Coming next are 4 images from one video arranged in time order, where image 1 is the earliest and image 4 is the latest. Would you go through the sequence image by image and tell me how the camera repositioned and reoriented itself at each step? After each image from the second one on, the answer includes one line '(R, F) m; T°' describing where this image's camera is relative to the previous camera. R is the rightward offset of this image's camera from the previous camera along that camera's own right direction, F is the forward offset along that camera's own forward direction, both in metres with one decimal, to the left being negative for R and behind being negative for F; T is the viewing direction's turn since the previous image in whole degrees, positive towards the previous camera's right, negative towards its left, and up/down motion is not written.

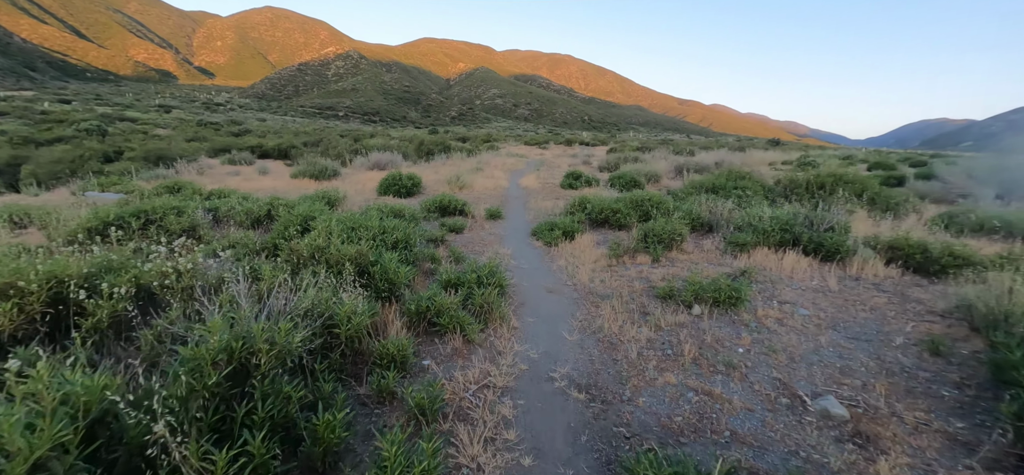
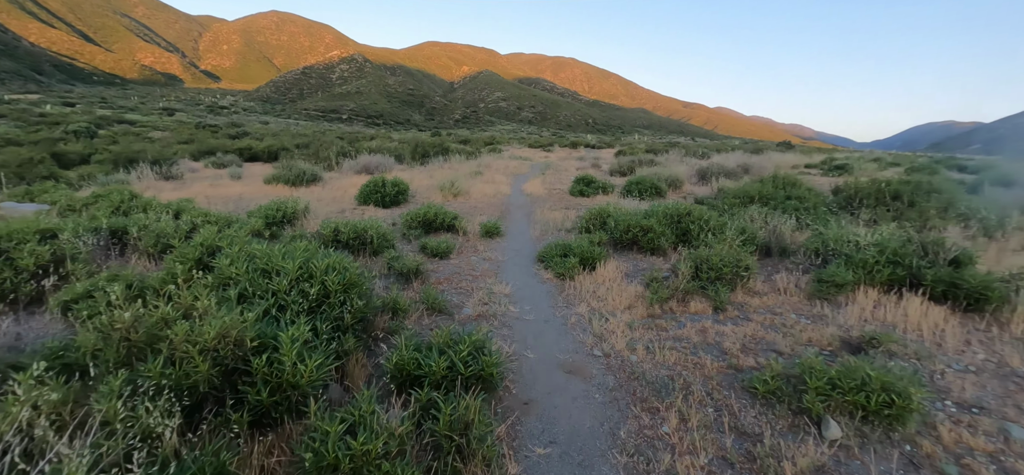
(0.0, +2.0) m; -1°
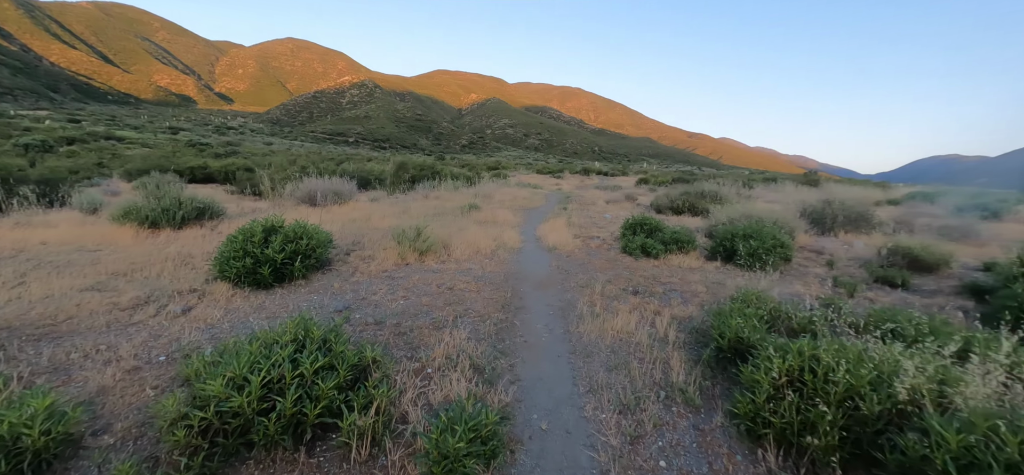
(-0.1, +5.8) m; -1°
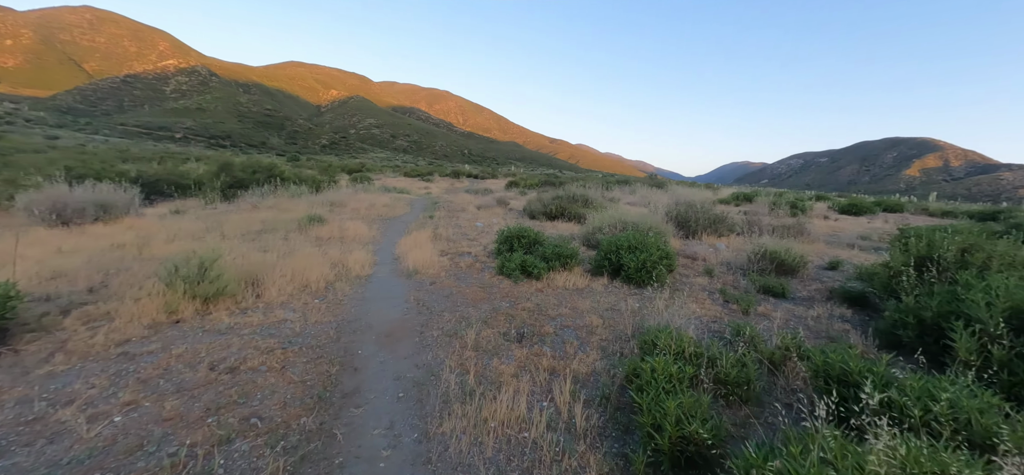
(+0.4, +1.6) m; +17°
